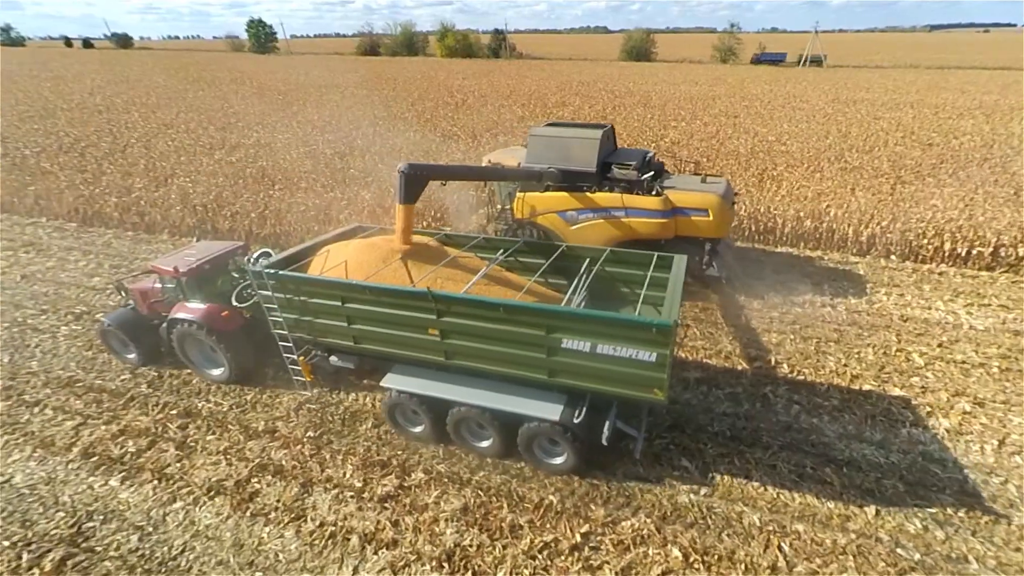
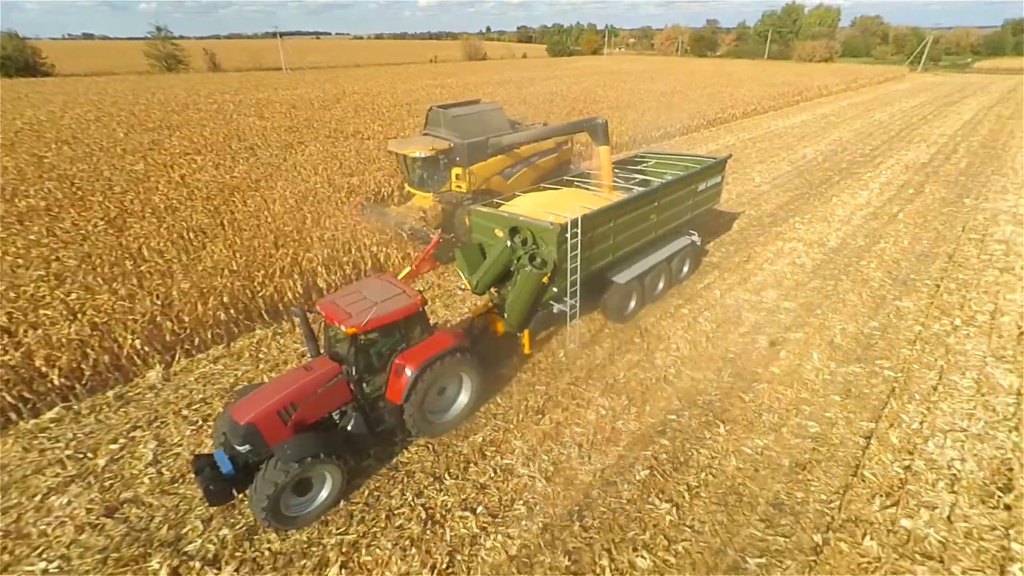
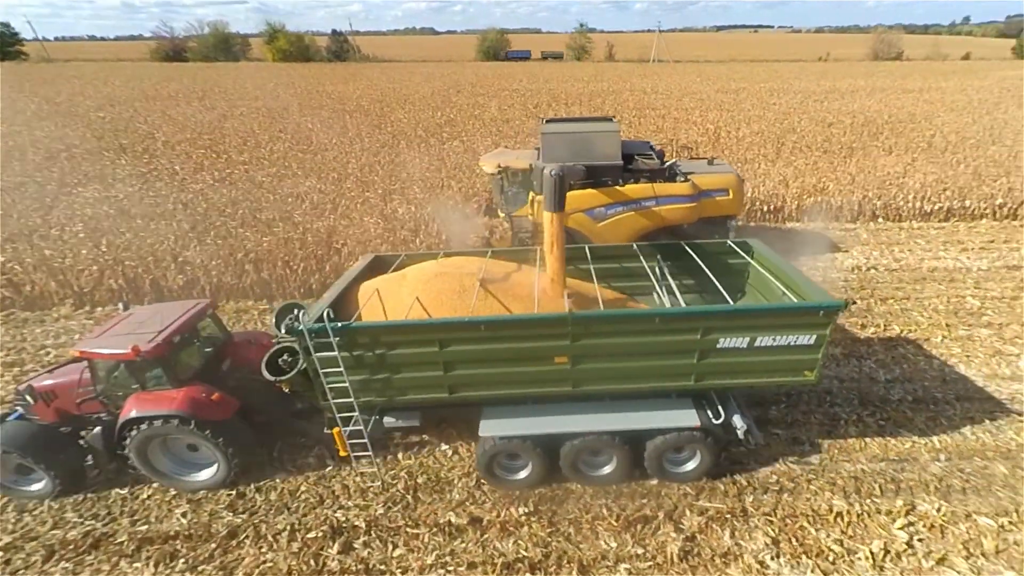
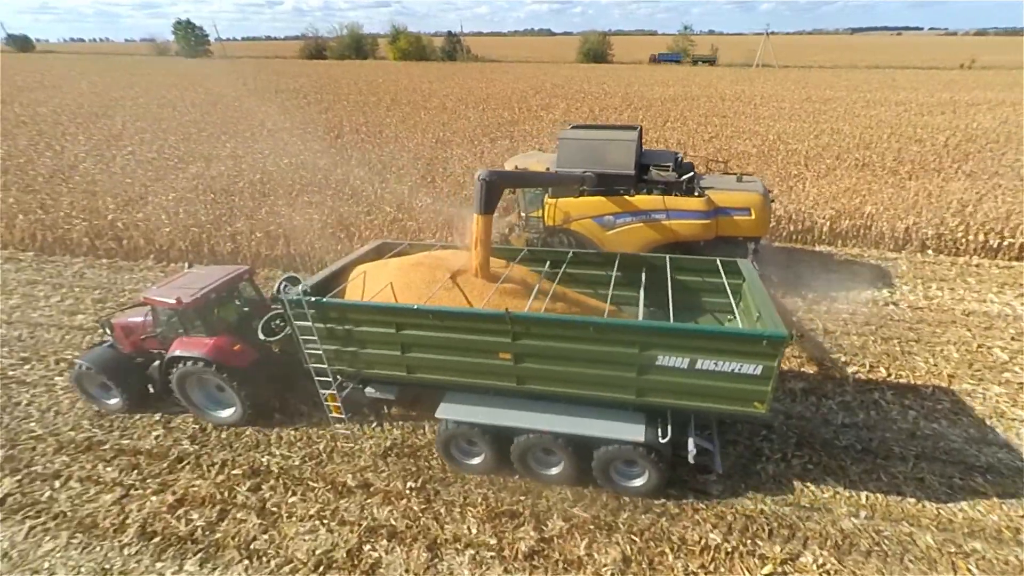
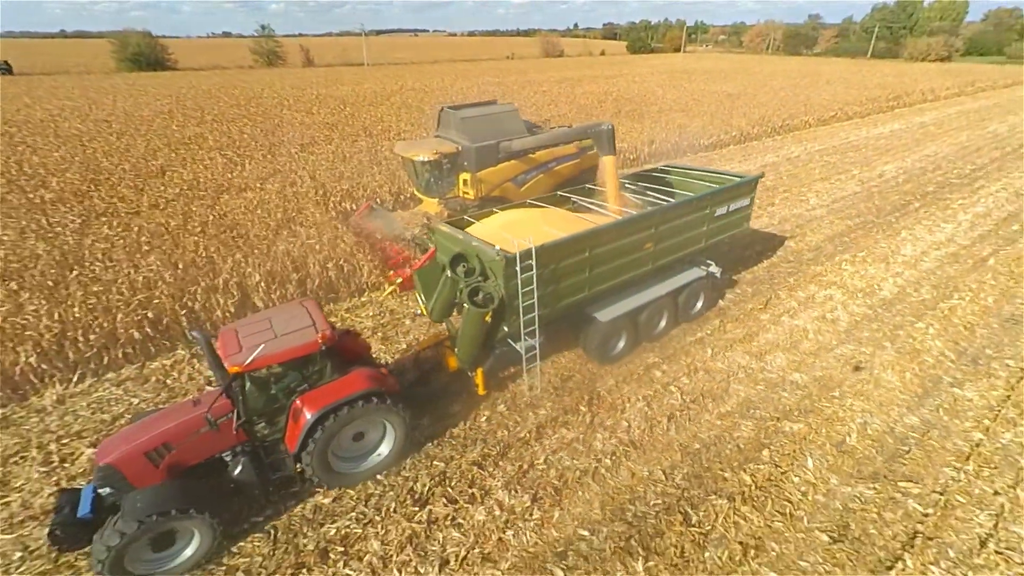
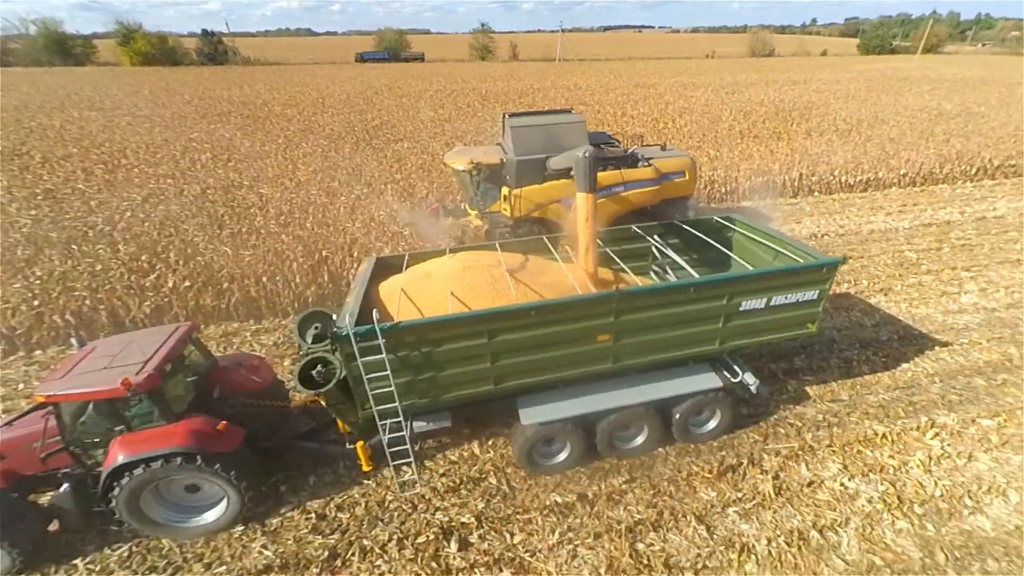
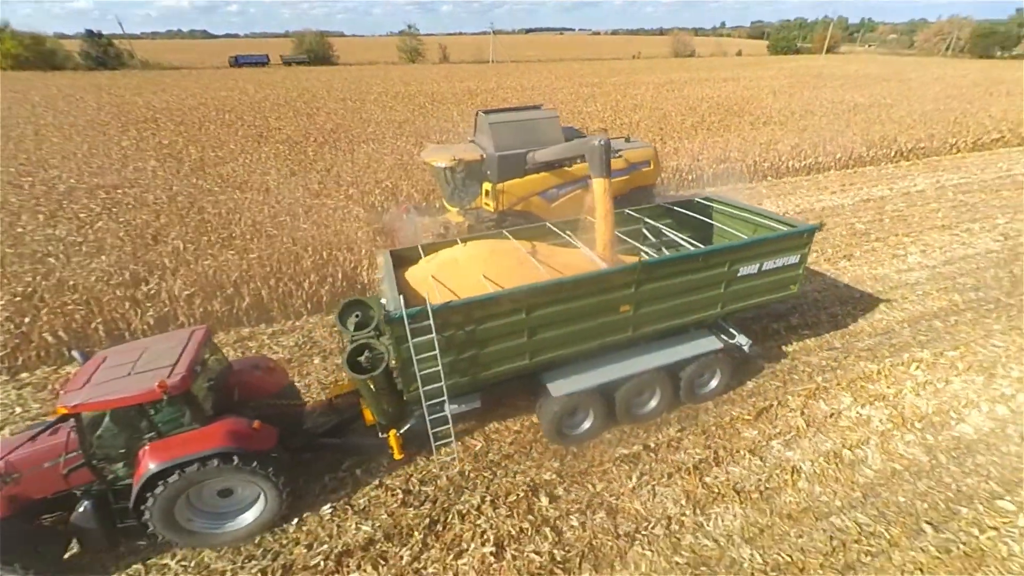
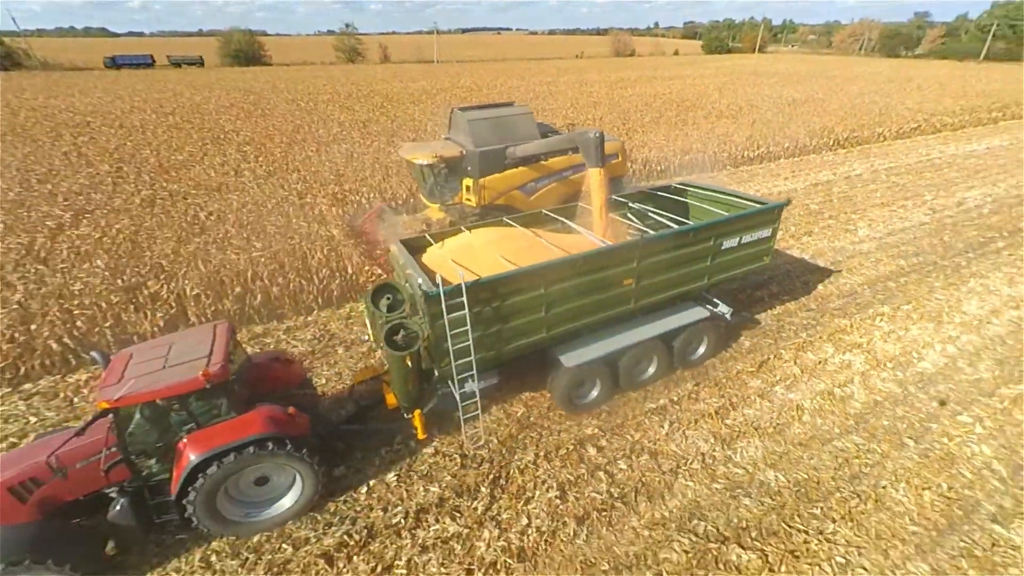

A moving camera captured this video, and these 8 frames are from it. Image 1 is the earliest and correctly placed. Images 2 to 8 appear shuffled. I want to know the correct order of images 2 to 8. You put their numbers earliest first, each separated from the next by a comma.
4, 3, 6, 7, 8, 5, 2
